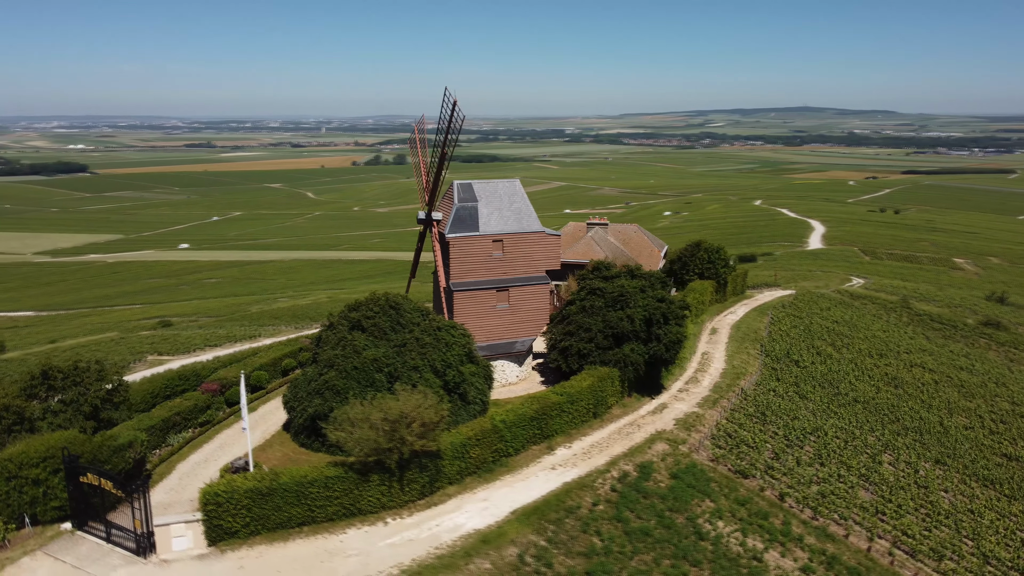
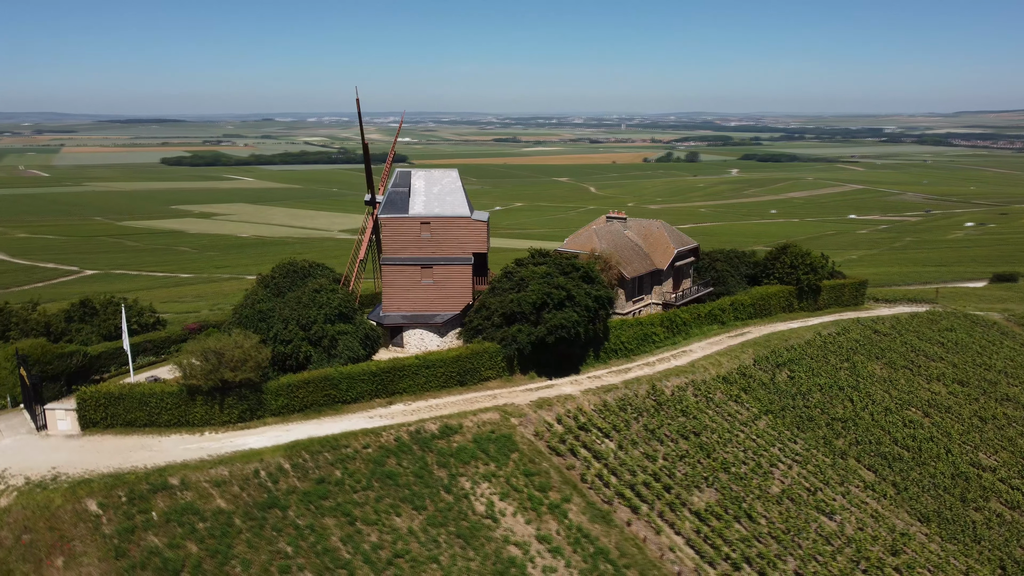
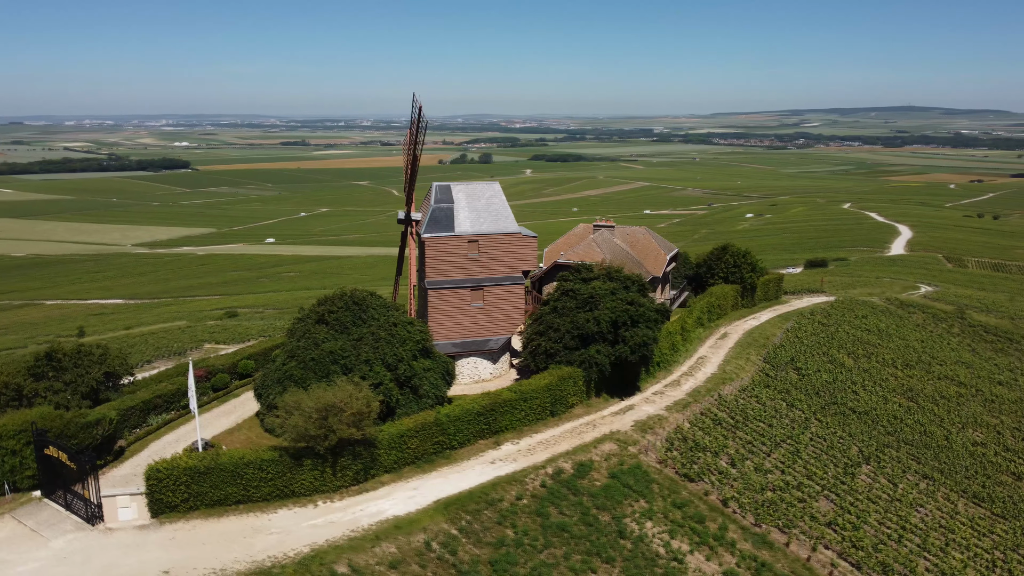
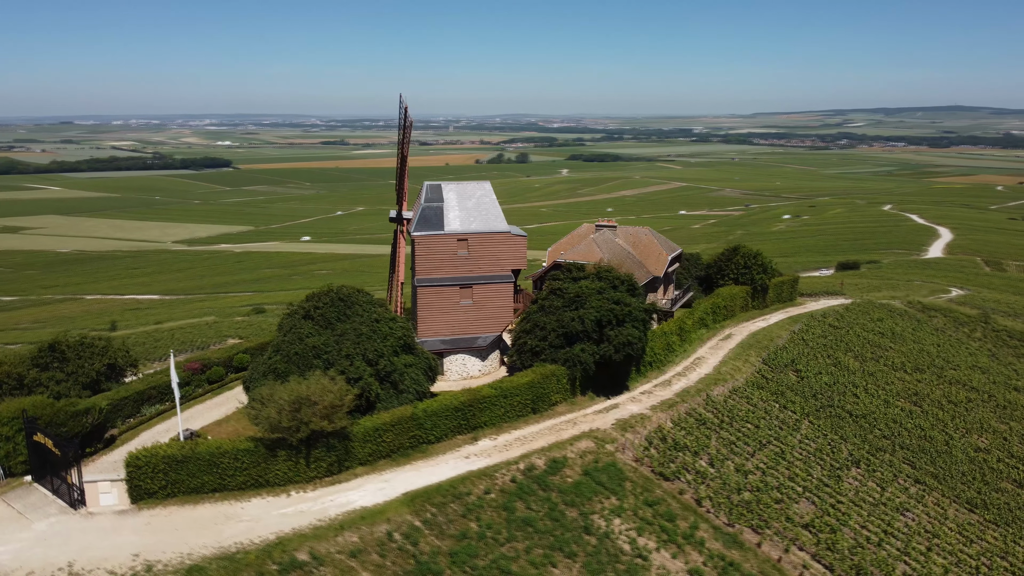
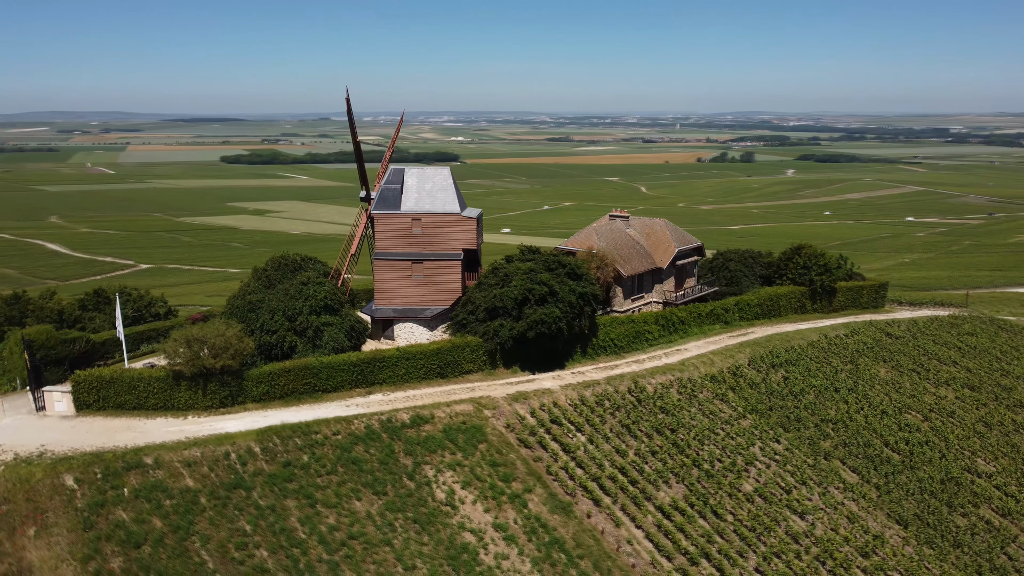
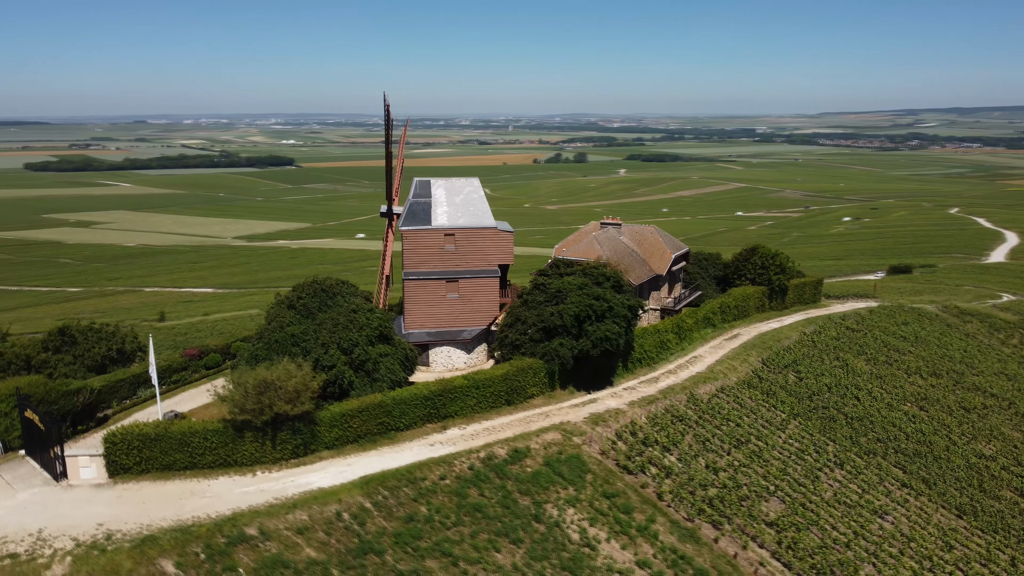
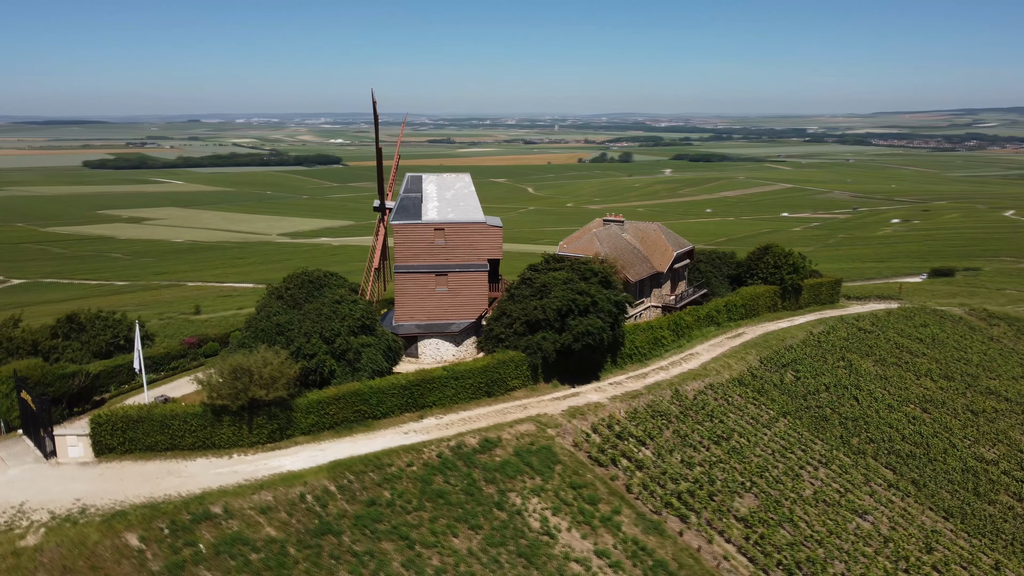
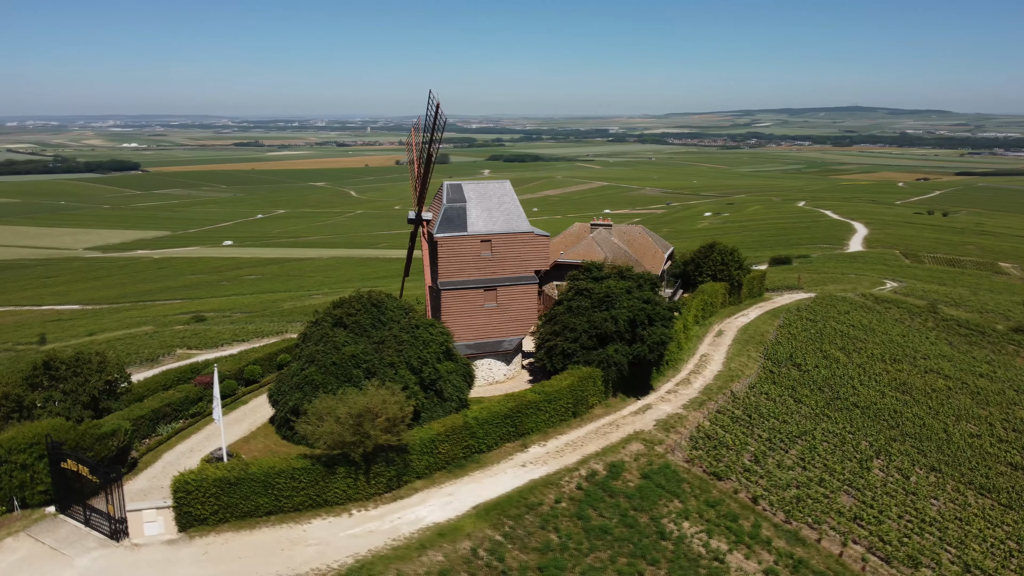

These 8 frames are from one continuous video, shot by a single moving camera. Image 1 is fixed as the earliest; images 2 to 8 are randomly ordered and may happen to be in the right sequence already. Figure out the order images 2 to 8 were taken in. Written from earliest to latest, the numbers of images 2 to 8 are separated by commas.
8, 3, 4, 6, 7, 2, 5
